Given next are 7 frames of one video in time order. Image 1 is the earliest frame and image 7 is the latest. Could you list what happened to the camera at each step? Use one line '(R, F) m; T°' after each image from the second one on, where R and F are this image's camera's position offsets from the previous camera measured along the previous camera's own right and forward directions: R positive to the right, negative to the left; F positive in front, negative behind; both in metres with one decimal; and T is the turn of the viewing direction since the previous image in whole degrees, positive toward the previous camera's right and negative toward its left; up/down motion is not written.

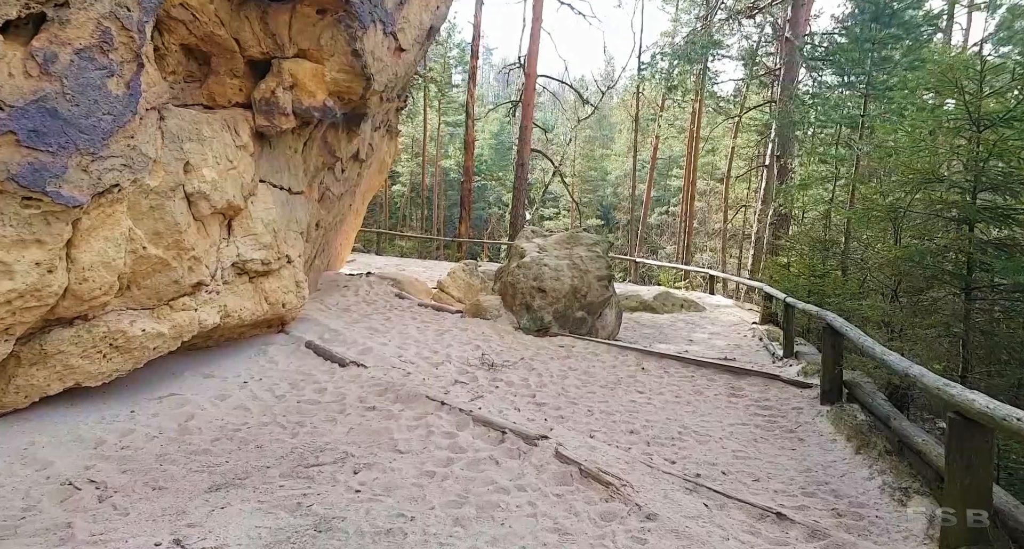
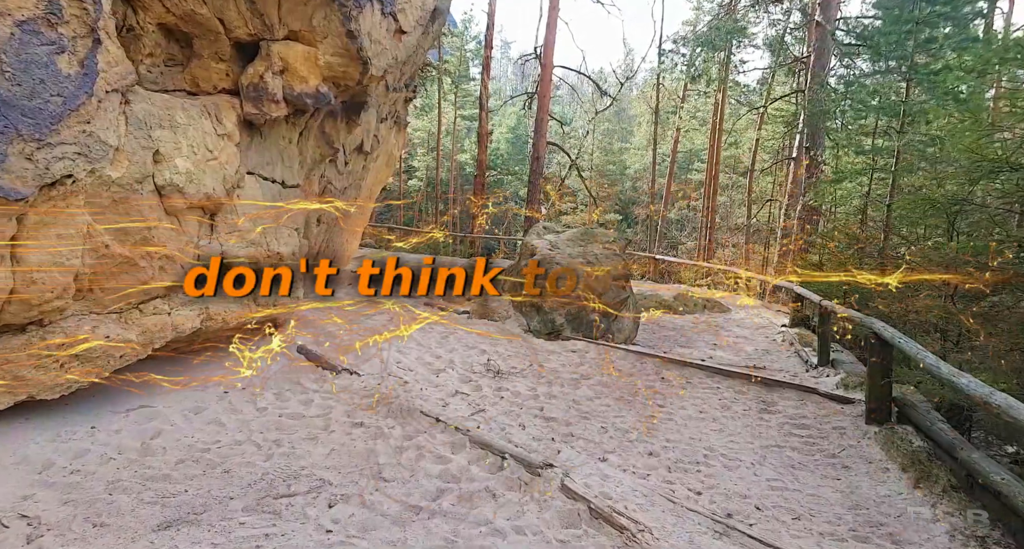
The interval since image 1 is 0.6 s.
(+0.1, +0.5) m; -2°
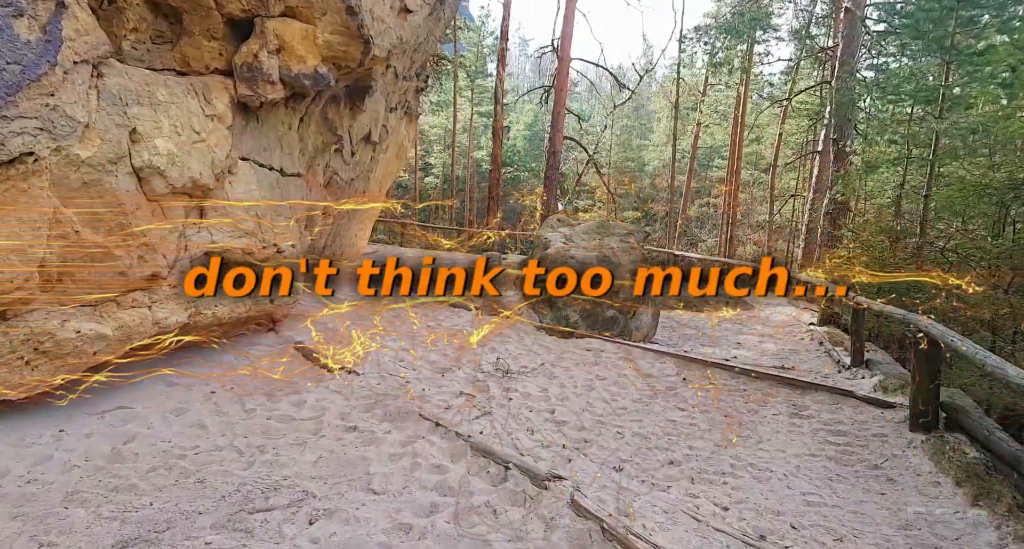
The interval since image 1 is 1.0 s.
(+0.1, +0.4) m; -2°
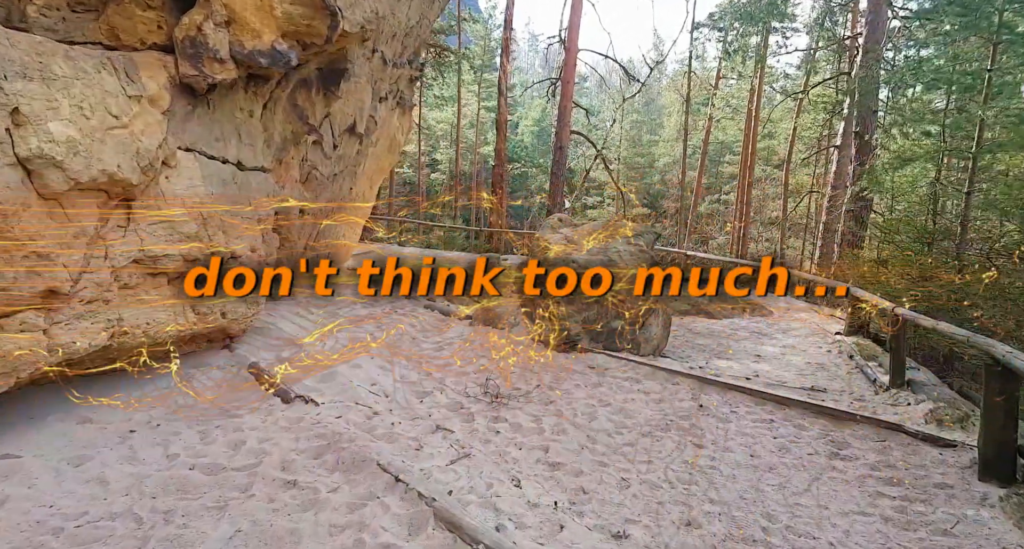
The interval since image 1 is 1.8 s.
(+0.2, +0.8) m; -1°
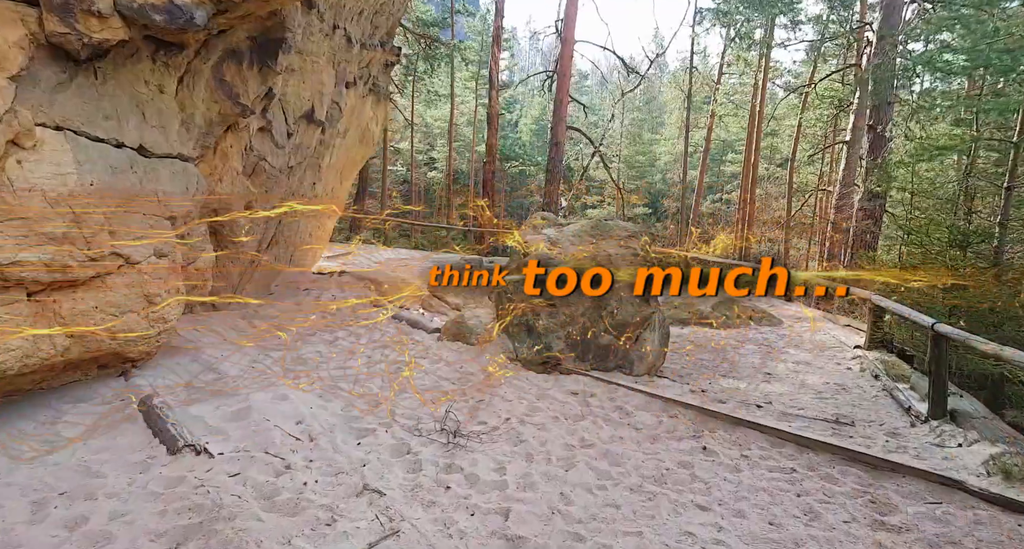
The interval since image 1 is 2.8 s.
(+0.3, +1.0) m; 0°
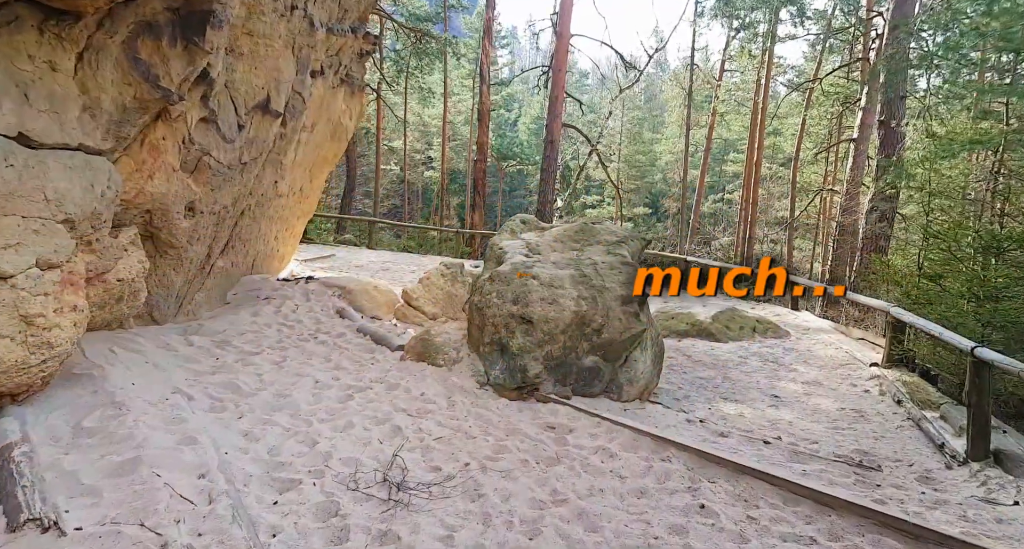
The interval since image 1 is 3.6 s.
(+0.2, +0.8) m; 0°
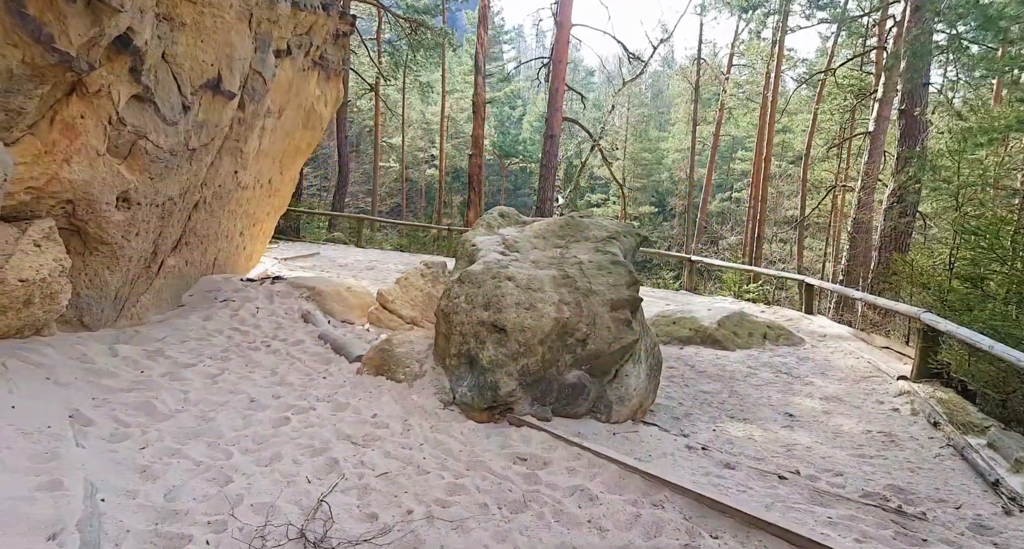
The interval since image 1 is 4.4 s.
(+0.3, +0.8) m; -1°
